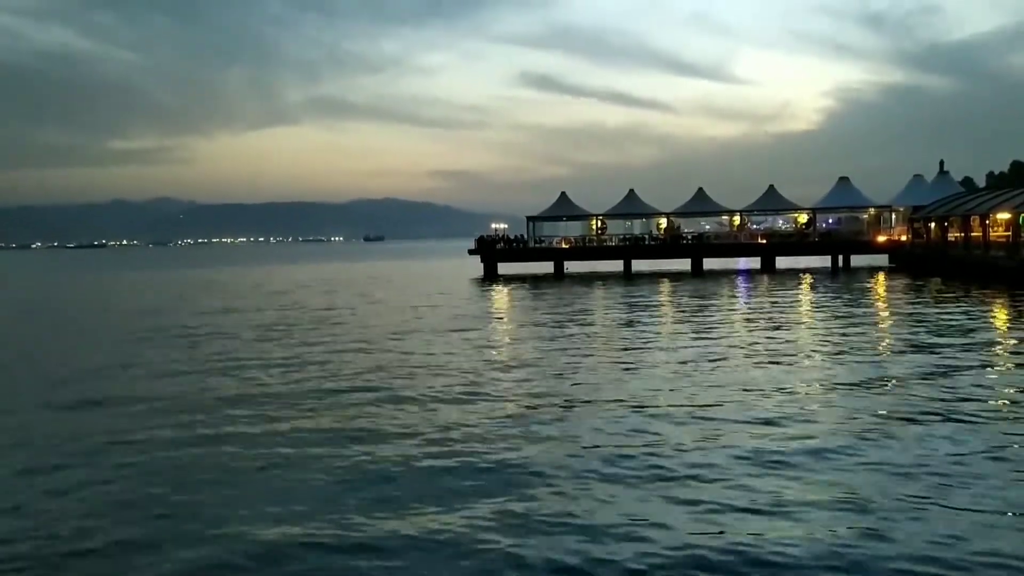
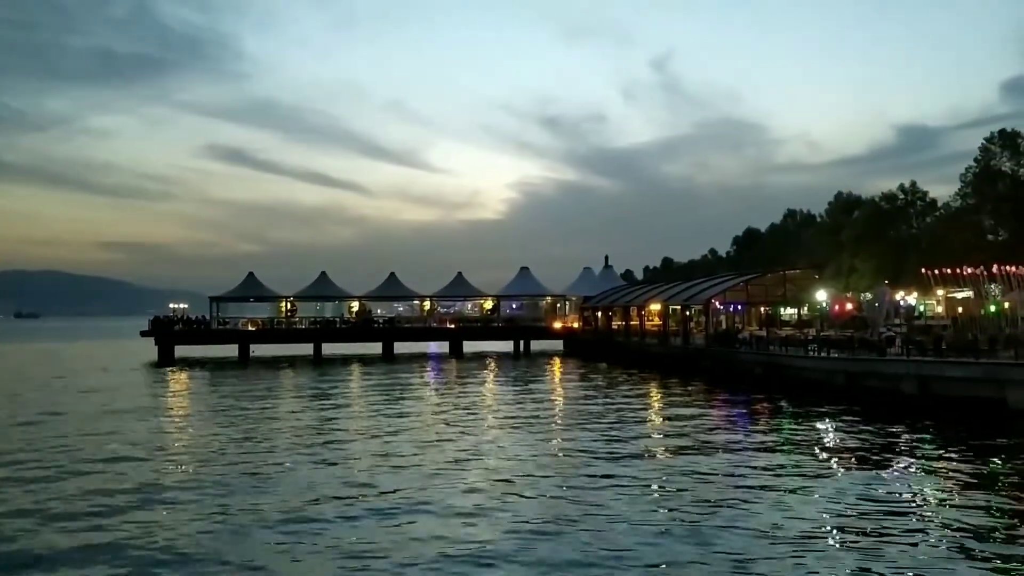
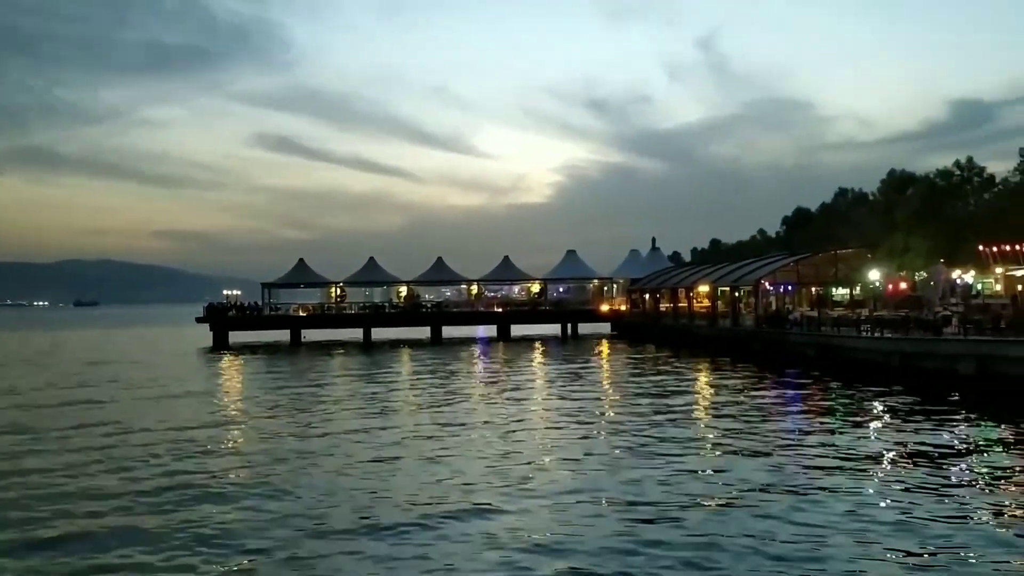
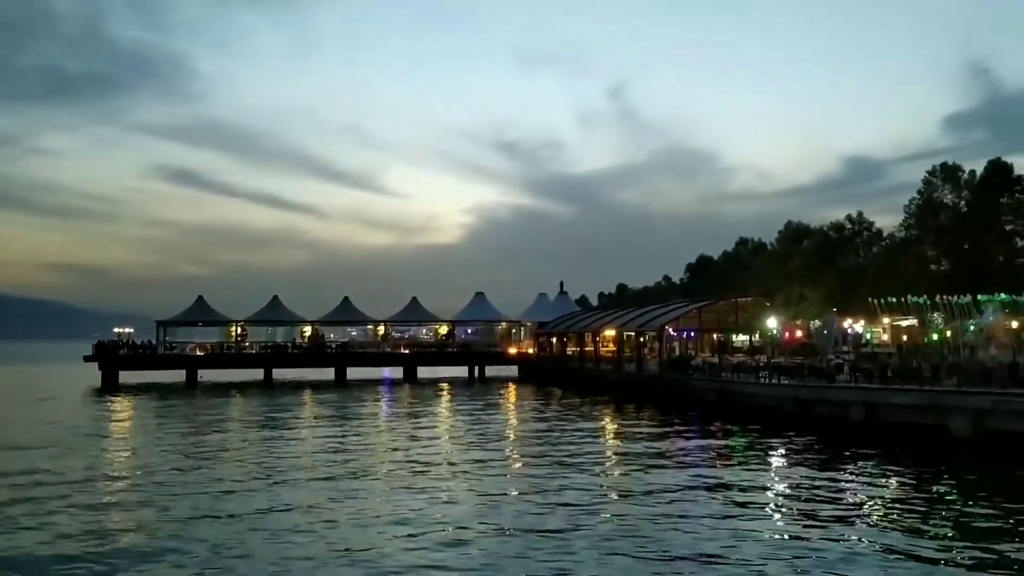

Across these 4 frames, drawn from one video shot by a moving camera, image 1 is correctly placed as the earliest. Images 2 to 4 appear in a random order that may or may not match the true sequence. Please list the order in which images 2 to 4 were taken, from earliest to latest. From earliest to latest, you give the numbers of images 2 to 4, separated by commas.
3, 2, 4
